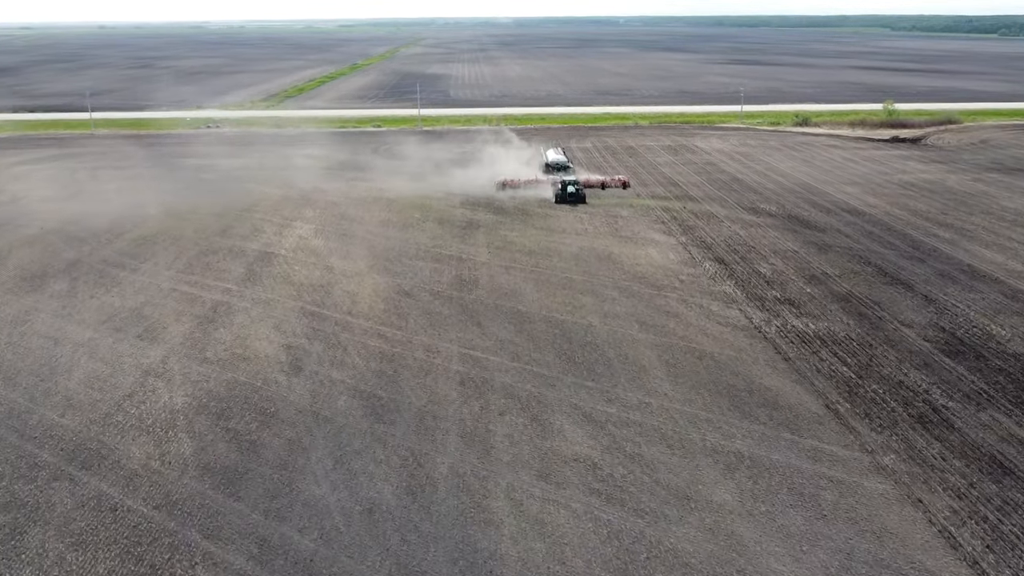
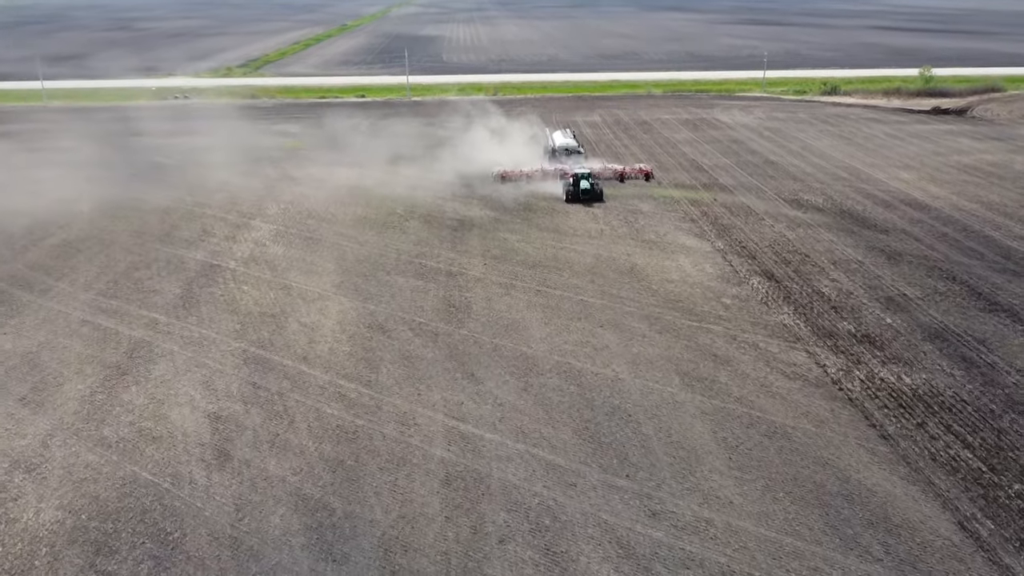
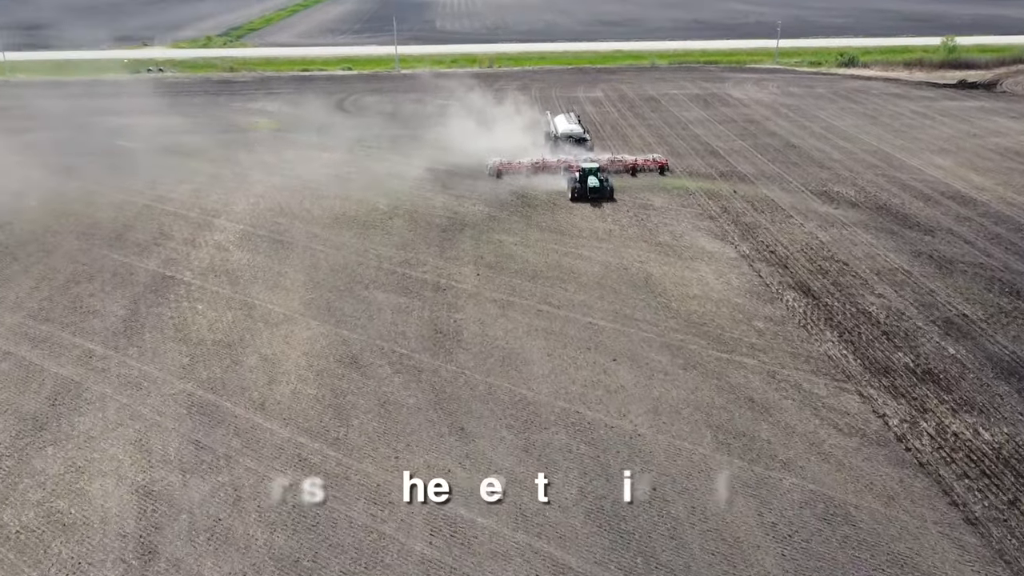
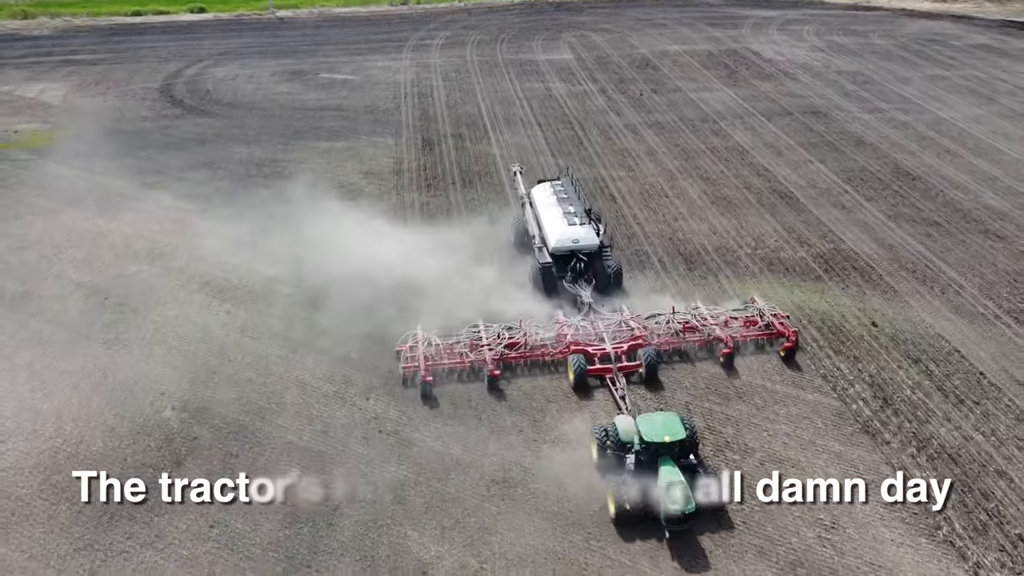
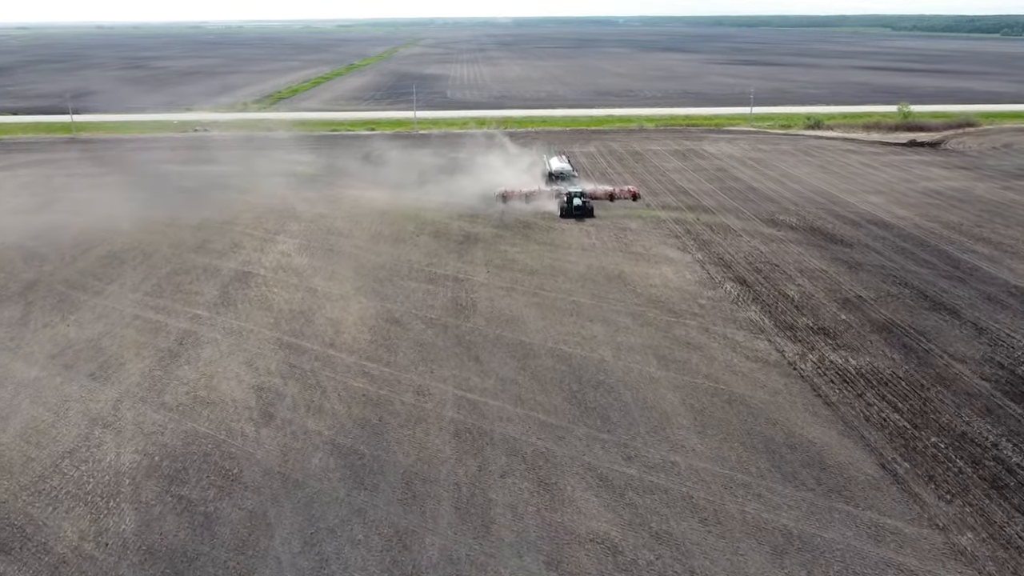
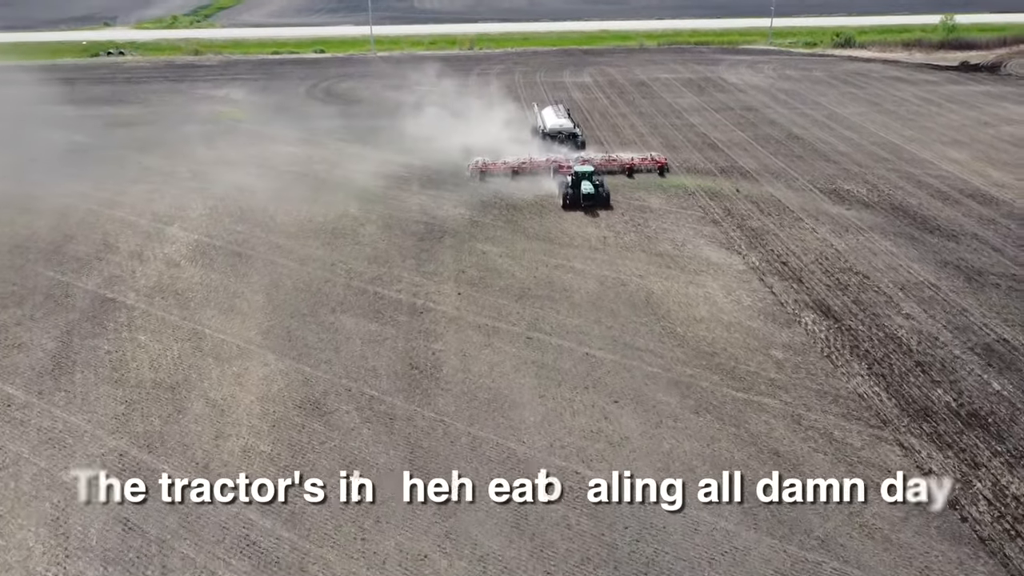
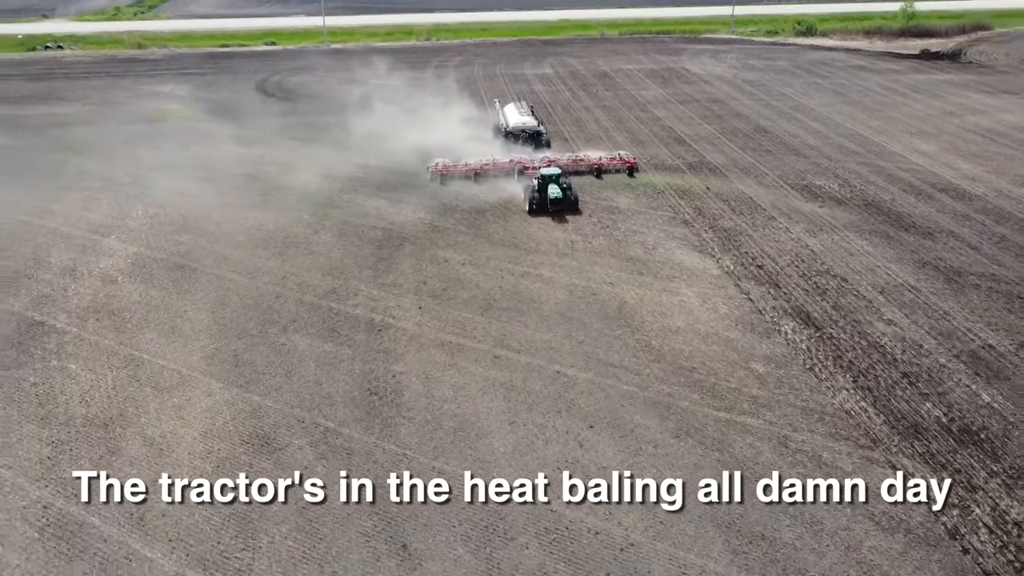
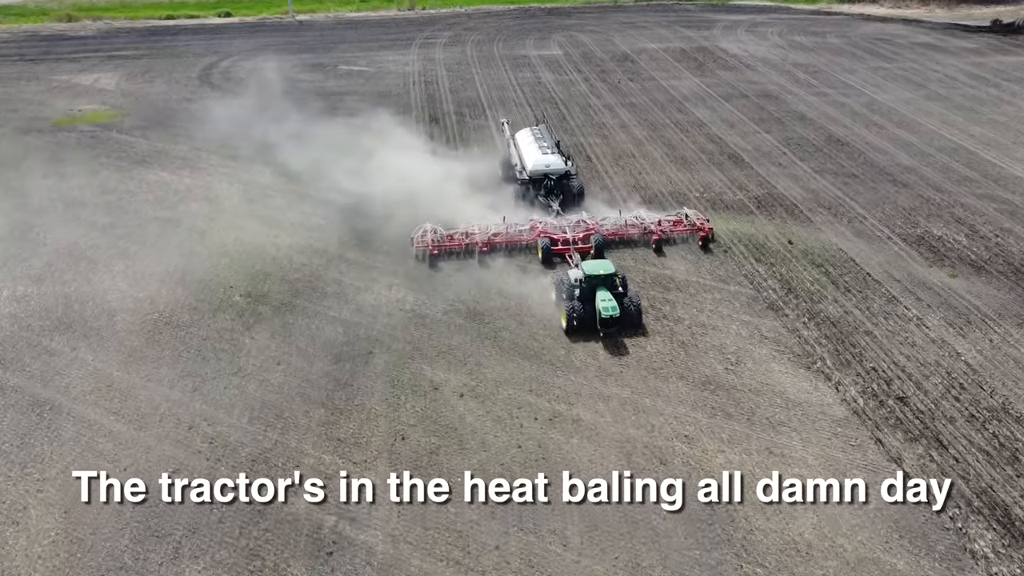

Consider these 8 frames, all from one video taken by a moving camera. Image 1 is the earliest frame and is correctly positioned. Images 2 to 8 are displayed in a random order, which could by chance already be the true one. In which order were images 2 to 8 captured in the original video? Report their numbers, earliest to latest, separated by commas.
5, 2, 3, 6, 7, 8, 4
